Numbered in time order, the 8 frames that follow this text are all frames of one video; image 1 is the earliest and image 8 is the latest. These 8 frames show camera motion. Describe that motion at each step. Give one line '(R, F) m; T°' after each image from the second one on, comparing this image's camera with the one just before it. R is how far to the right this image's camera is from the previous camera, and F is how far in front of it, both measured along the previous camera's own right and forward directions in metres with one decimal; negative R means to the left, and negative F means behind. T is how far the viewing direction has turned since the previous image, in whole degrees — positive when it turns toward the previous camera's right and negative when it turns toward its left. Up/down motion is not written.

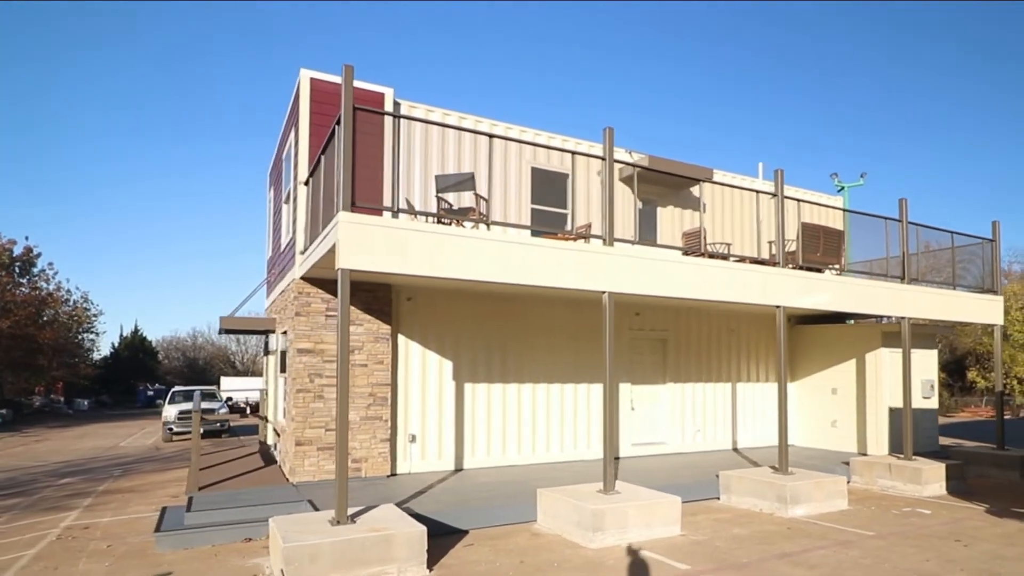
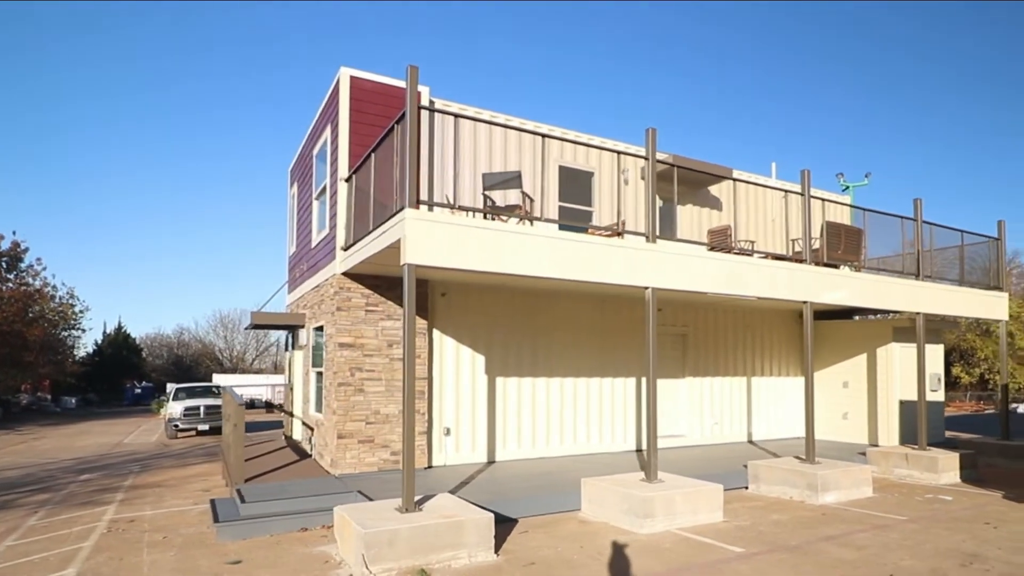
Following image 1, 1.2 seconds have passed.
(-0.9, -0.3) m; +2°
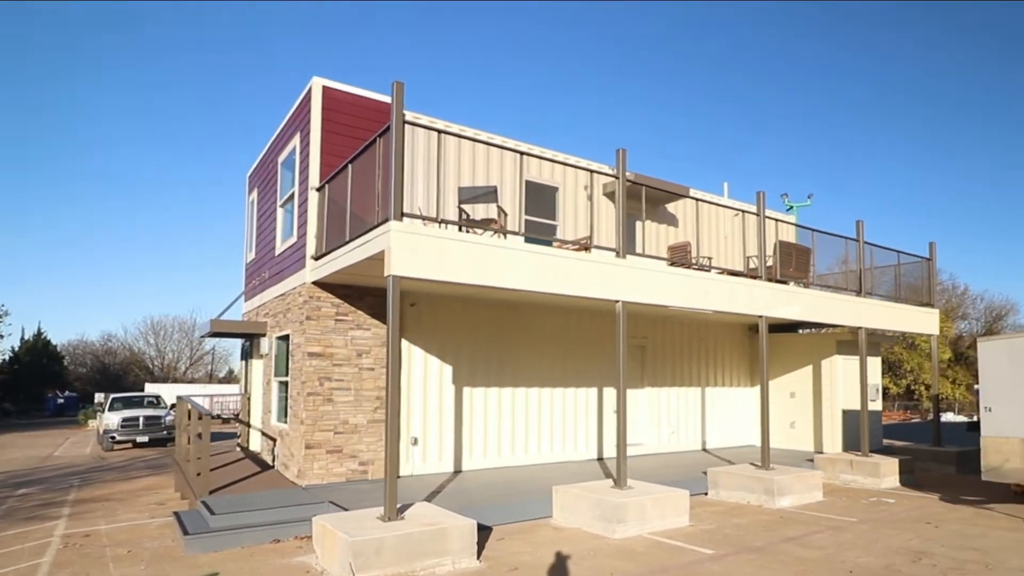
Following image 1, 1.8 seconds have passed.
(-0.5, -0.2) m; +5°
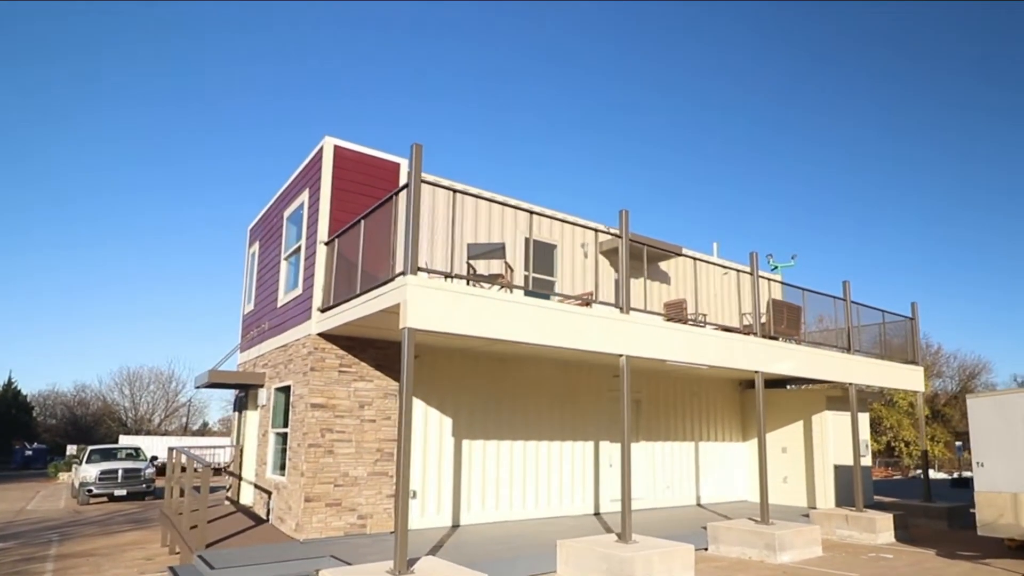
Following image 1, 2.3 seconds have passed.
(-0.4, -0.2) m; +2°
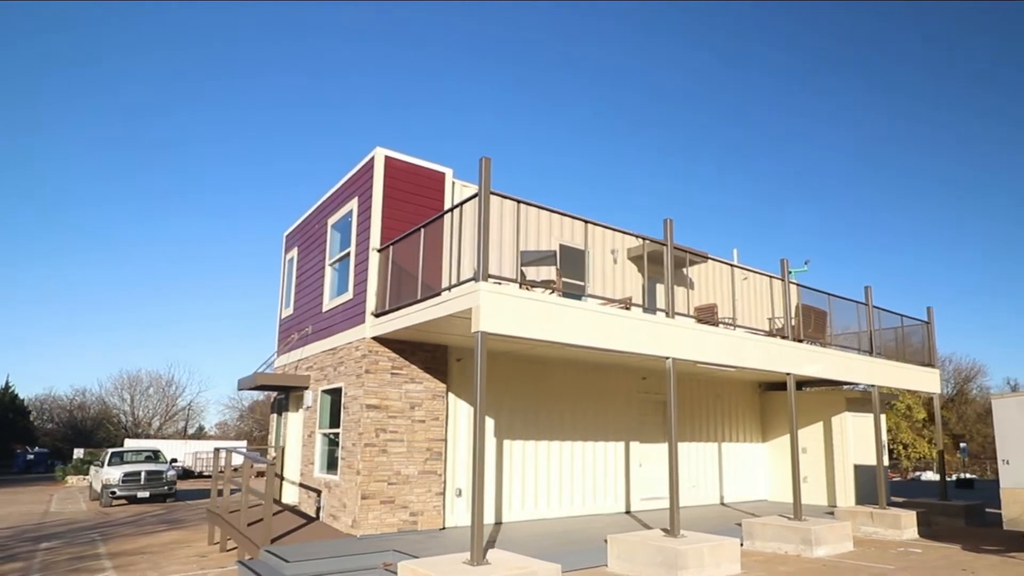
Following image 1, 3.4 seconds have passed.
(-0.9, -0.4) m; +1°
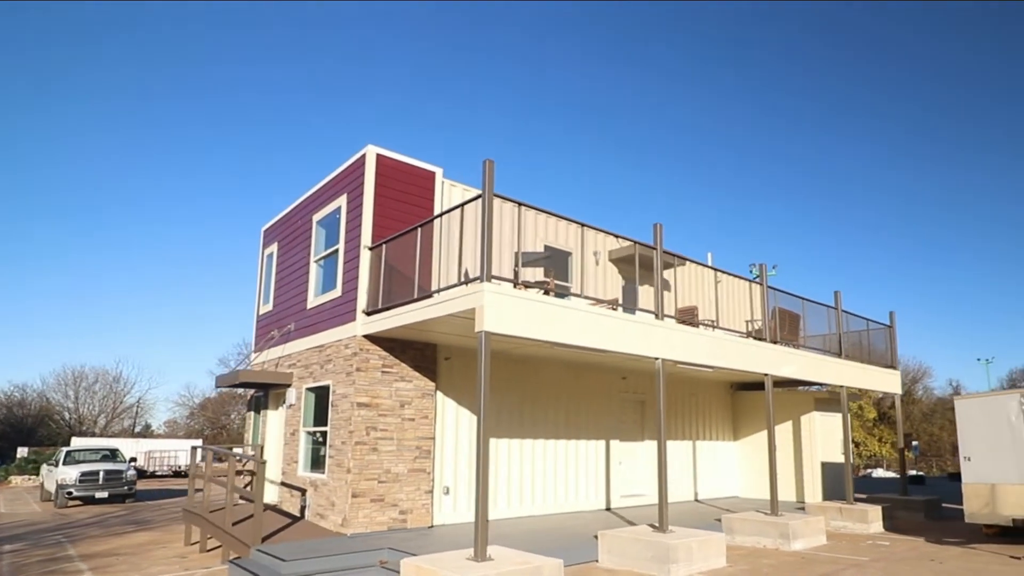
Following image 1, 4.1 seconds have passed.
(-0.6, -0.1) m; +4°
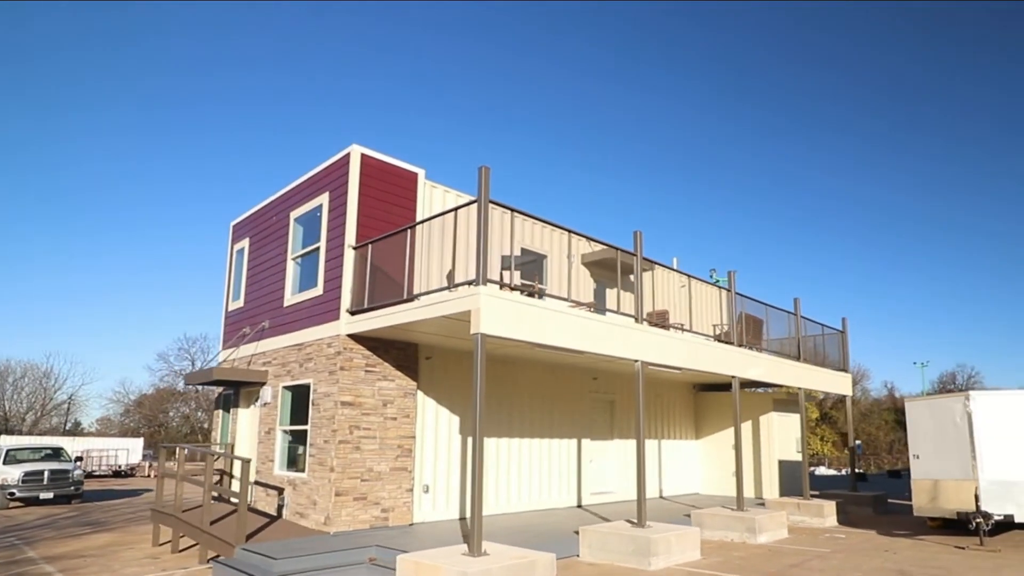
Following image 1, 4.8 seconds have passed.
(-0.6, -0.2) m; +5°
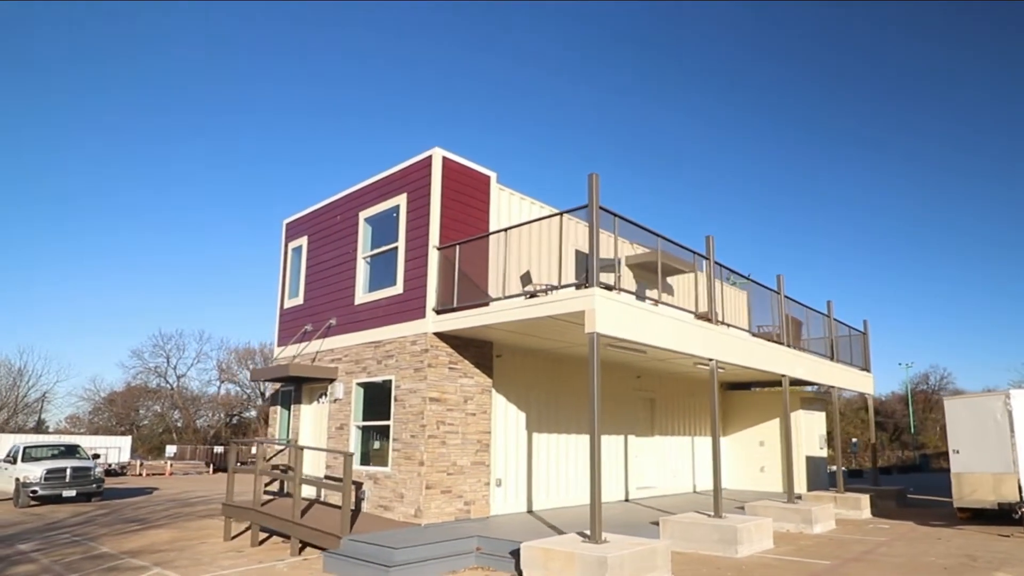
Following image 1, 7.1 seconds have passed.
(-1.9, -0.4) m; +3°
